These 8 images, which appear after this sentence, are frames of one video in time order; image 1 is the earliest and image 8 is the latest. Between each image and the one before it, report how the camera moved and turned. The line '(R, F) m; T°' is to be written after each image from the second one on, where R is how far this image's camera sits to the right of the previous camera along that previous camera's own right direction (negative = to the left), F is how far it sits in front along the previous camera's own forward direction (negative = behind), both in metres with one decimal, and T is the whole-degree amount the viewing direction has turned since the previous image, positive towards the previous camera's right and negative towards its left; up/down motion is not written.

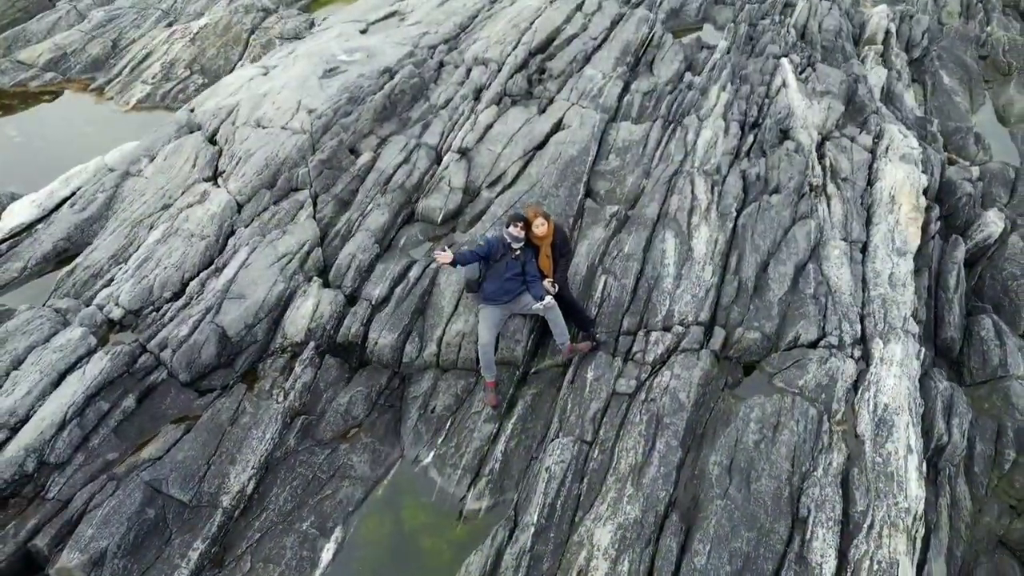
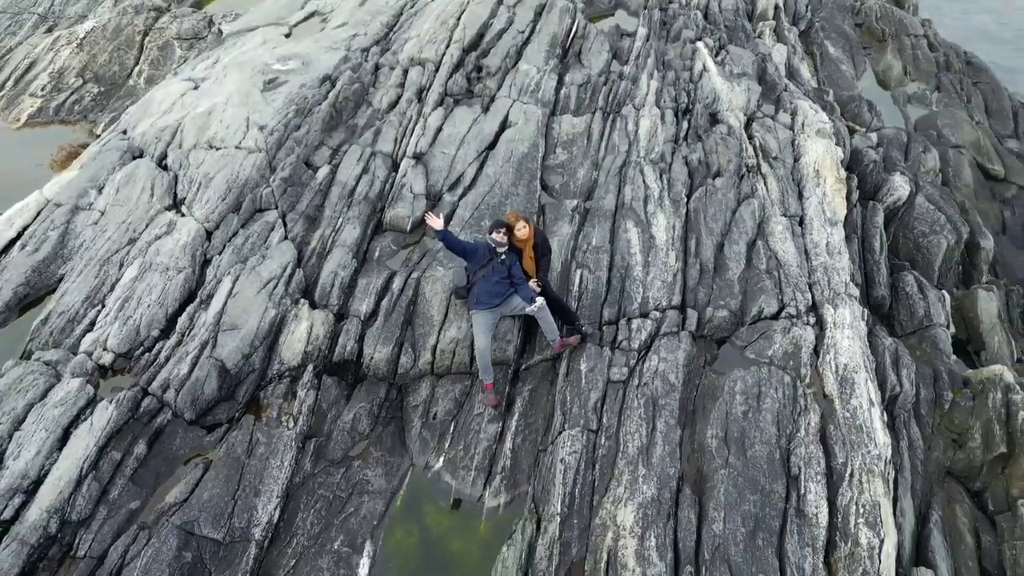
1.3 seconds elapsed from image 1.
(-1.6, -0.4) m; +8°
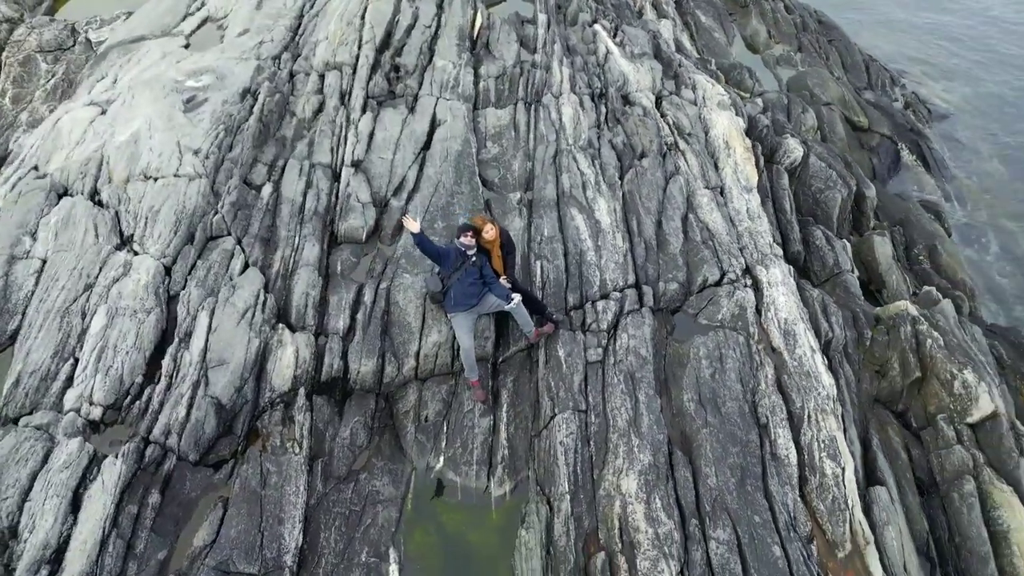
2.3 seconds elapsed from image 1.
(-1.7, -0.5) m; +9°
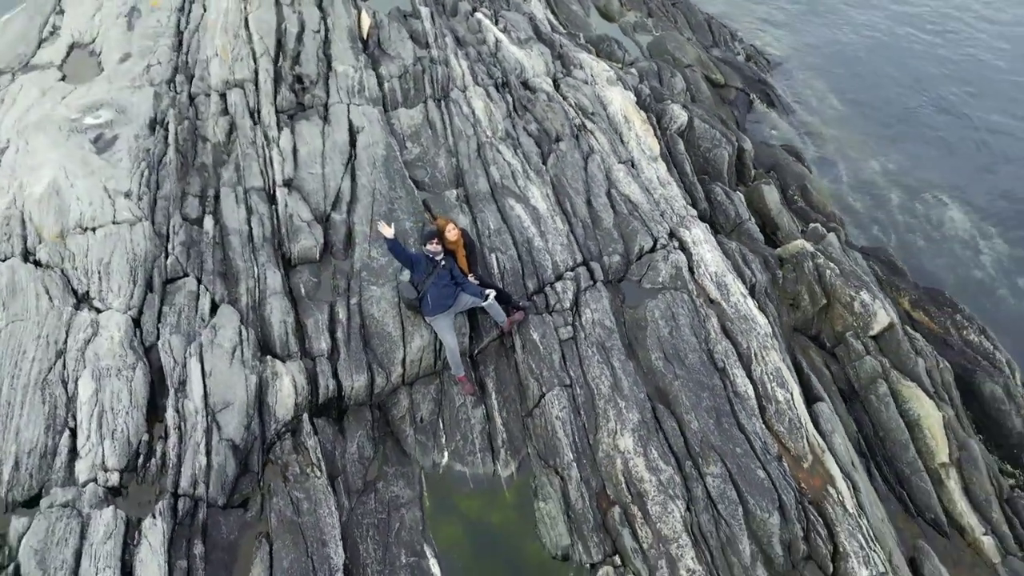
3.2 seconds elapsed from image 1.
(-2.1, -0.7) m; +11°
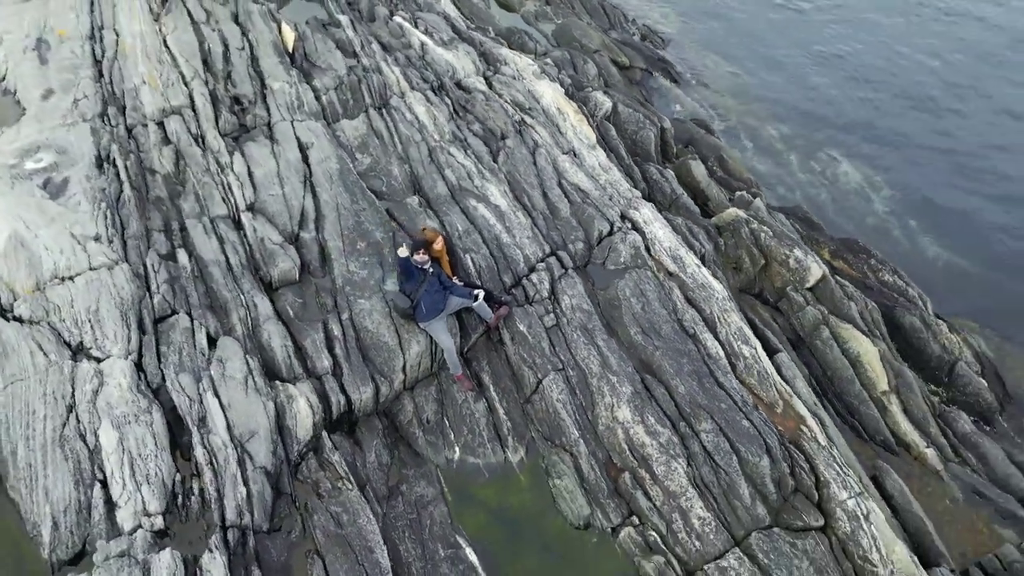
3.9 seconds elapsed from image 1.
(-1.8, -0.7) m; +8°
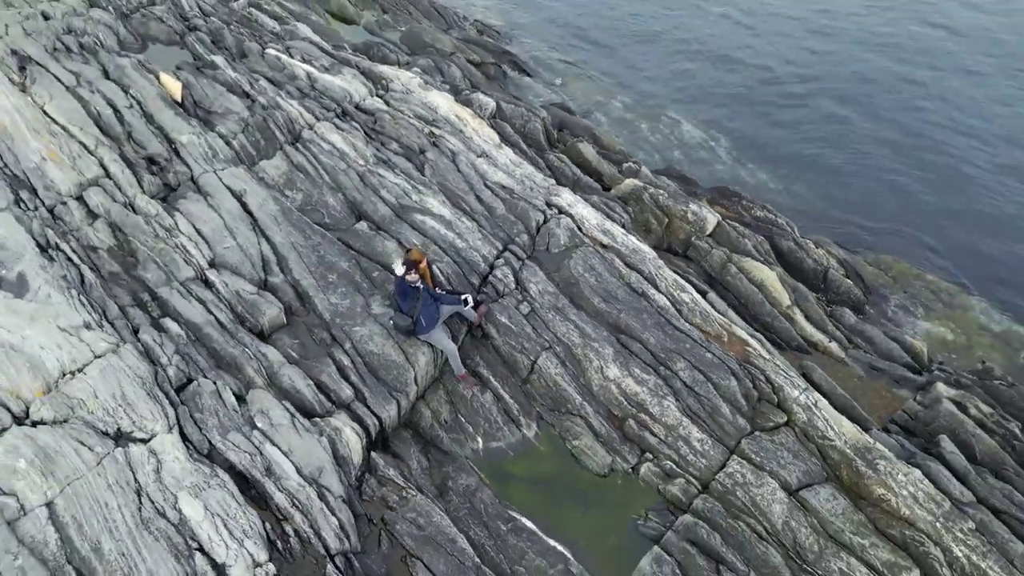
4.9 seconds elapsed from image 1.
(-3.4, -1.3) m; +13°
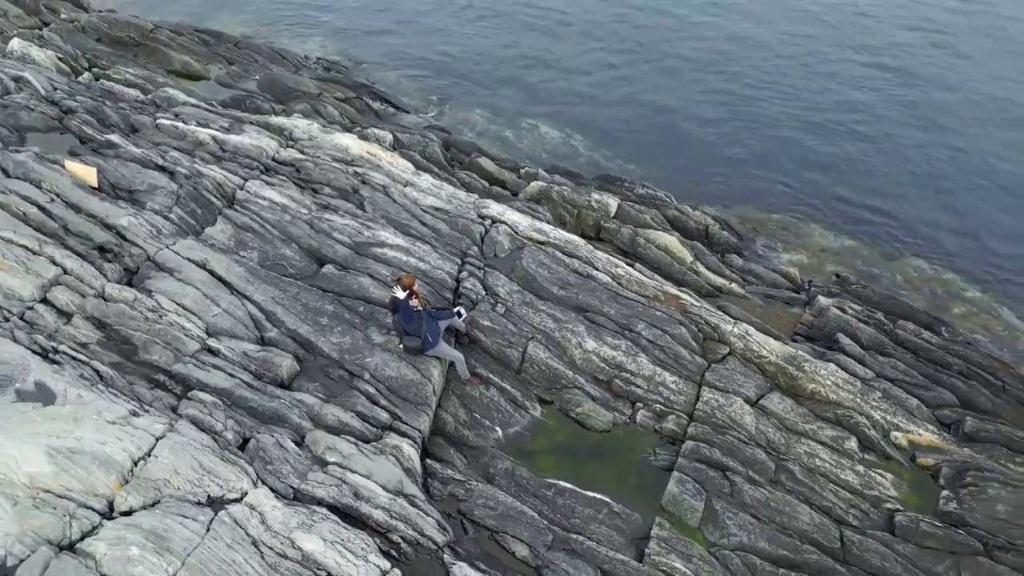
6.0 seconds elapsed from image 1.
(-3.9, -1.9) m; +13°
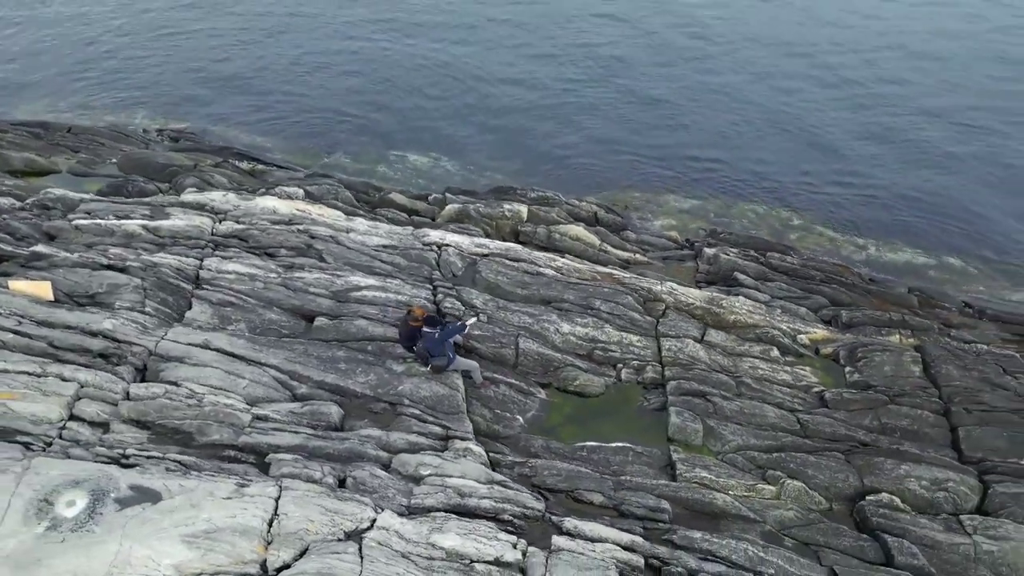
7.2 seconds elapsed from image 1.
(-5.2, -2.2) m; +15°
